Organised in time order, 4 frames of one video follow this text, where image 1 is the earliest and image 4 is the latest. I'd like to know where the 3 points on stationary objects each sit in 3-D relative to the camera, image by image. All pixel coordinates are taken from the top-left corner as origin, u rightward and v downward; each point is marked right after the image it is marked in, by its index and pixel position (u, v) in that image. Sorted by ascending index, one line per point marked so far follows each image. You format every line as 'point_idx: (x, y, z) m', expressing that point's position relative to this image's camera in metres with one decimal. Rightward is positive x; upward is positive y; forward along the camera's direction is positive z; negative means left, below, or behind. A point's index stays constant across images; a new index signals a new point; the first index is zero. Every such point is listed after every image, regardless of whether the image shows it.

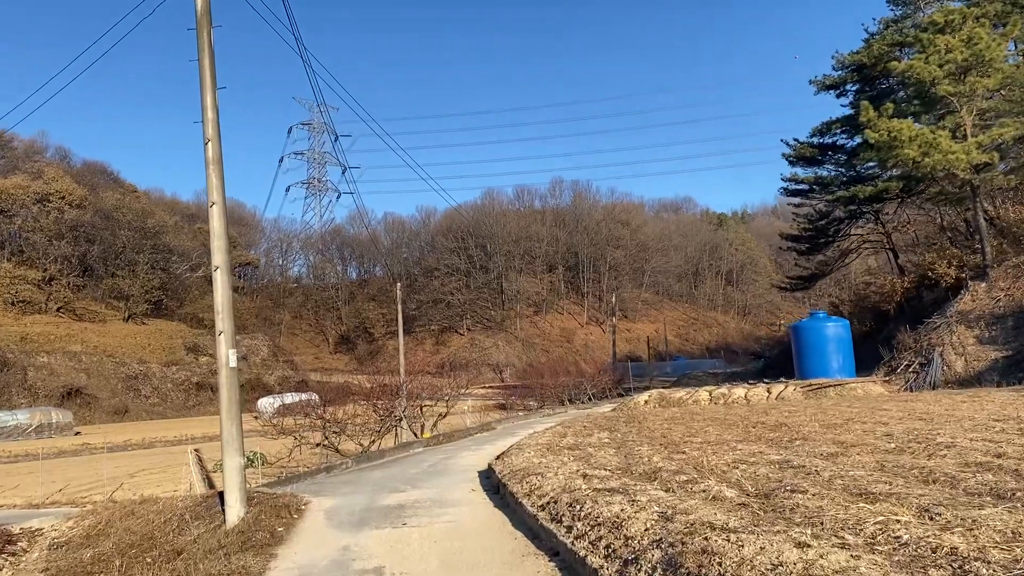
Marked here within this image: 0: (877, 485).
0: (+2.6, -1.4, +4.9) m
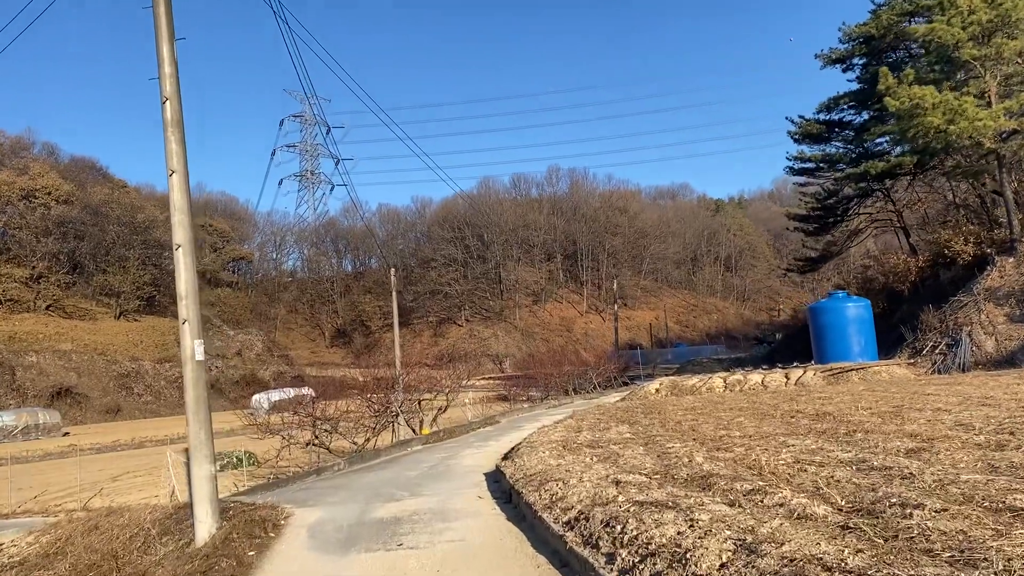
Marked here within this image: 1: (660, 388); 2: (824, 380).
0: (+2.8, -1.1, +3.8) m
1: (+4.2, -2.8, +19.3) m
2: (+8.1, -2.4, +17.7) m
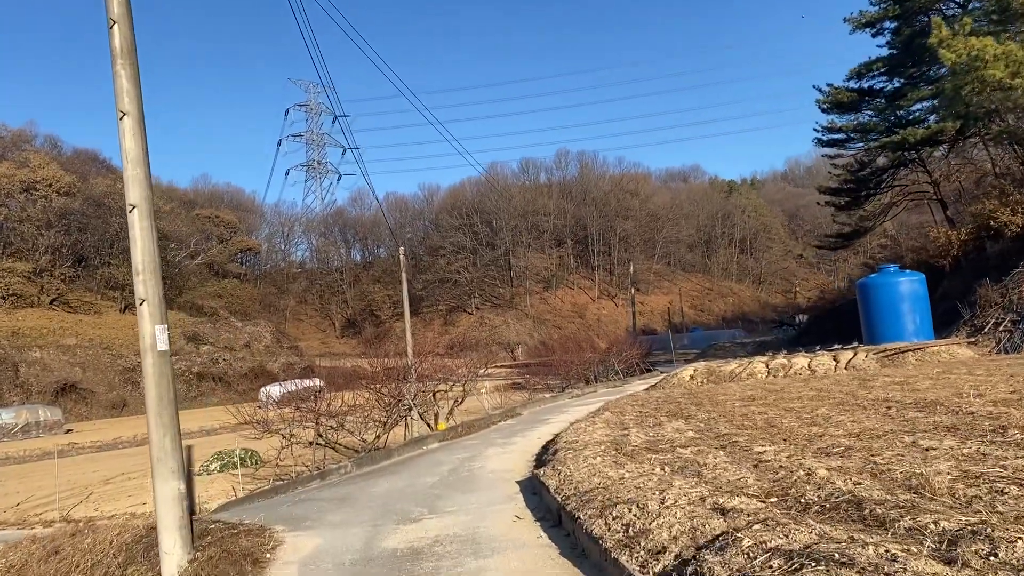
0: (+3.1, -0.8, +2.1) m
1: (+4.7, -2.2, +17.7) m
2: (+8.6, -1.8, +16.0) m
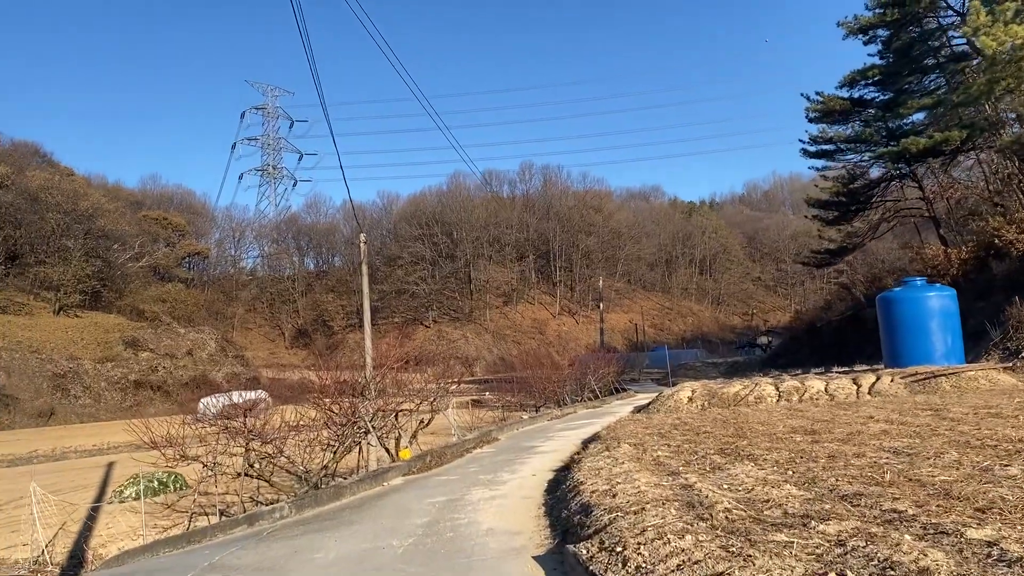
0: (+3.6, -0.7, -0.1) m
1: (+4.2, -2.4, +15.5) m
2: (+8.2, -2.1, +14.1) m
